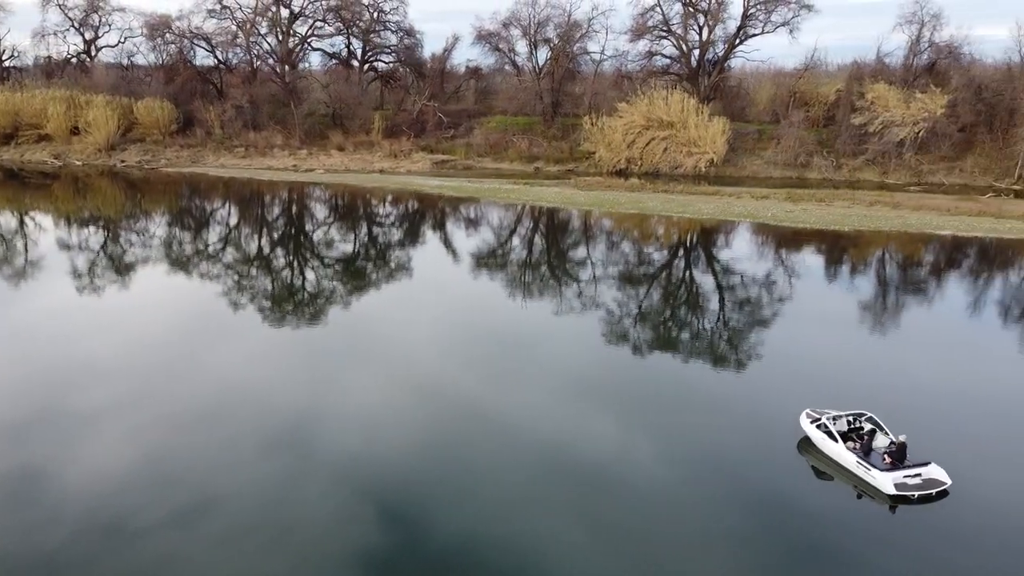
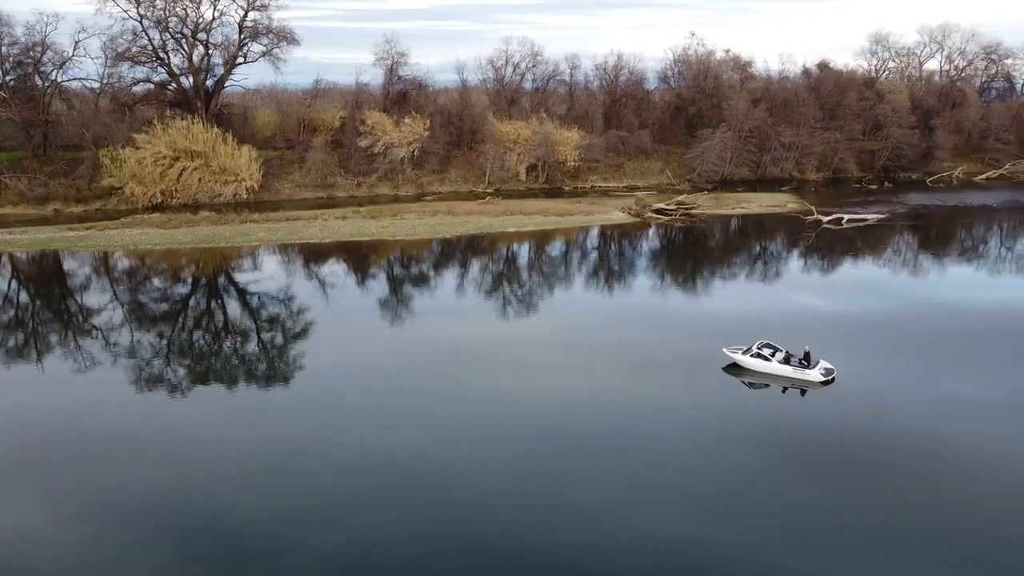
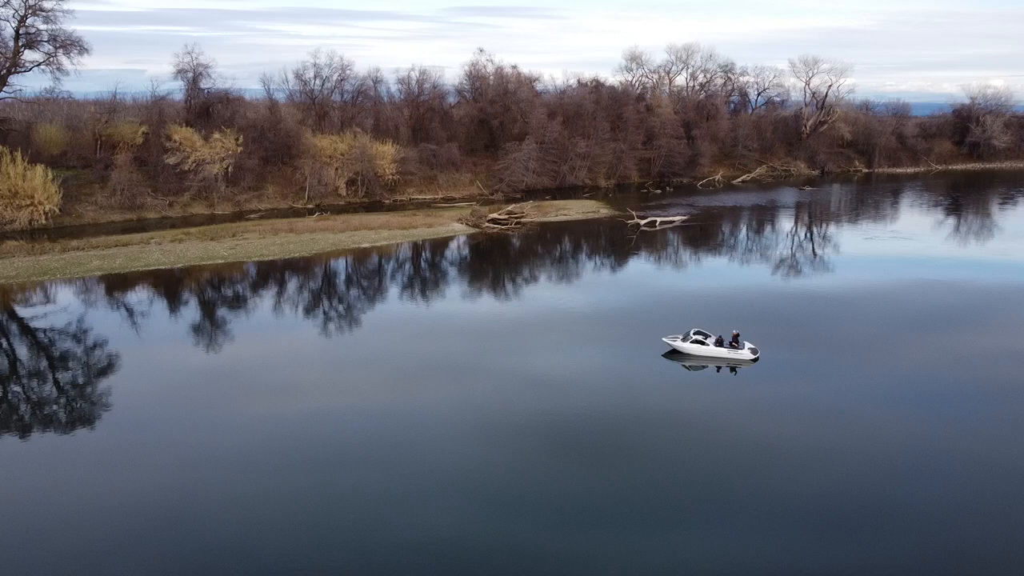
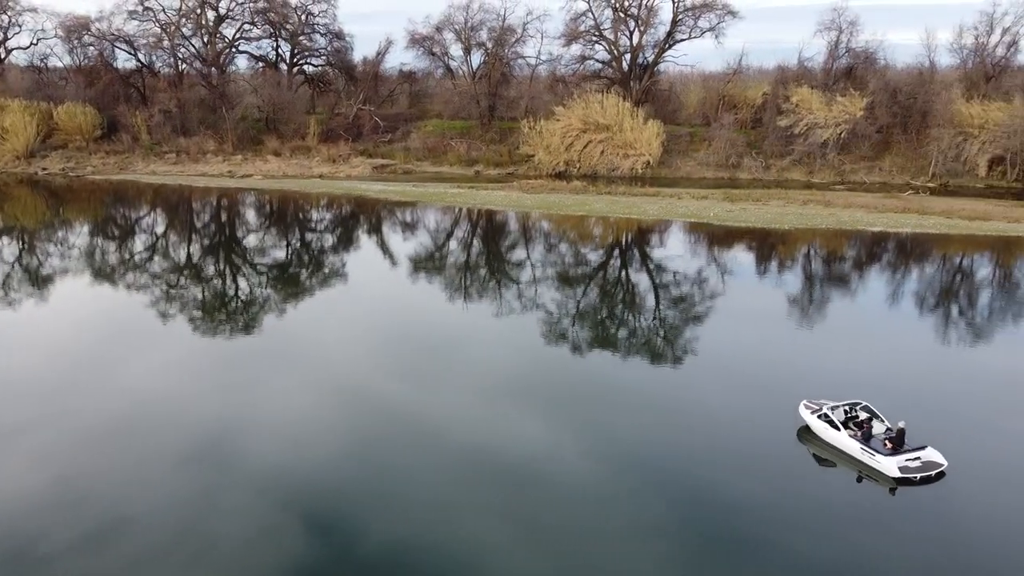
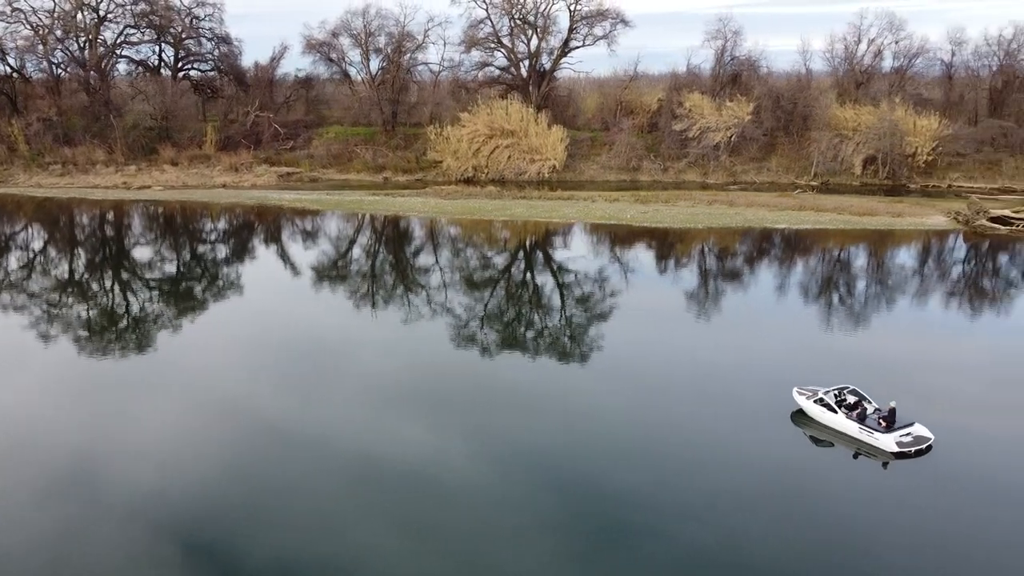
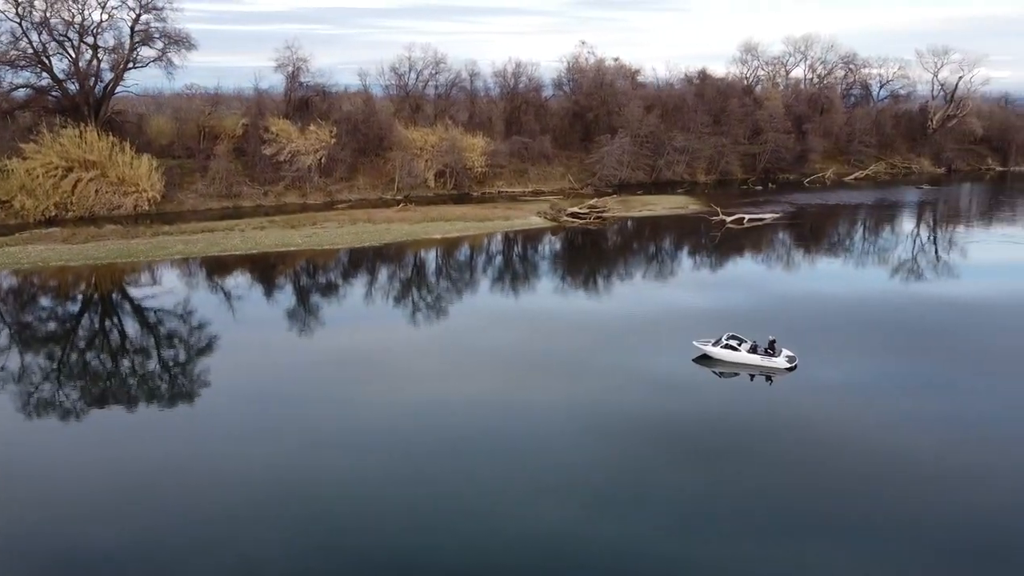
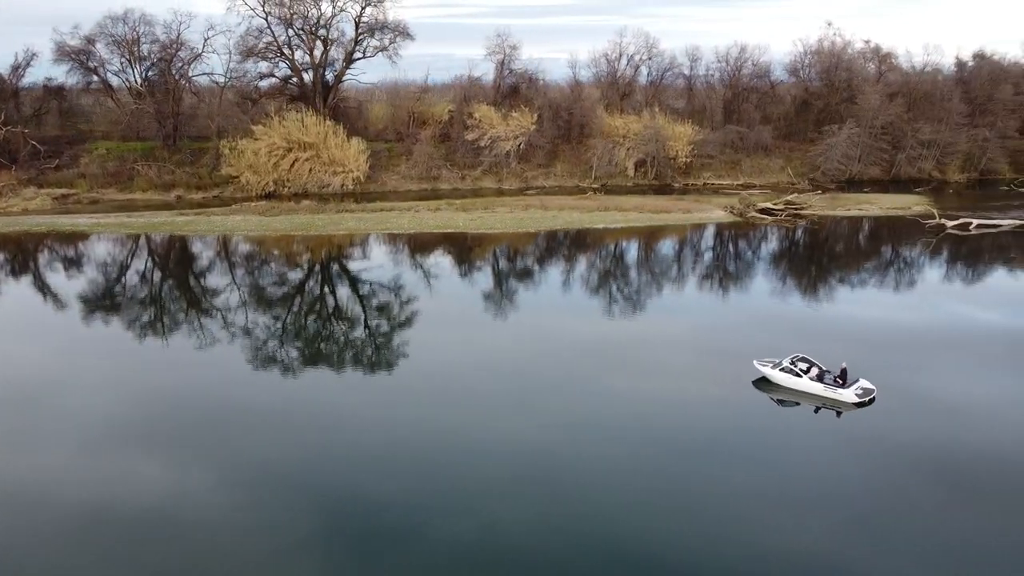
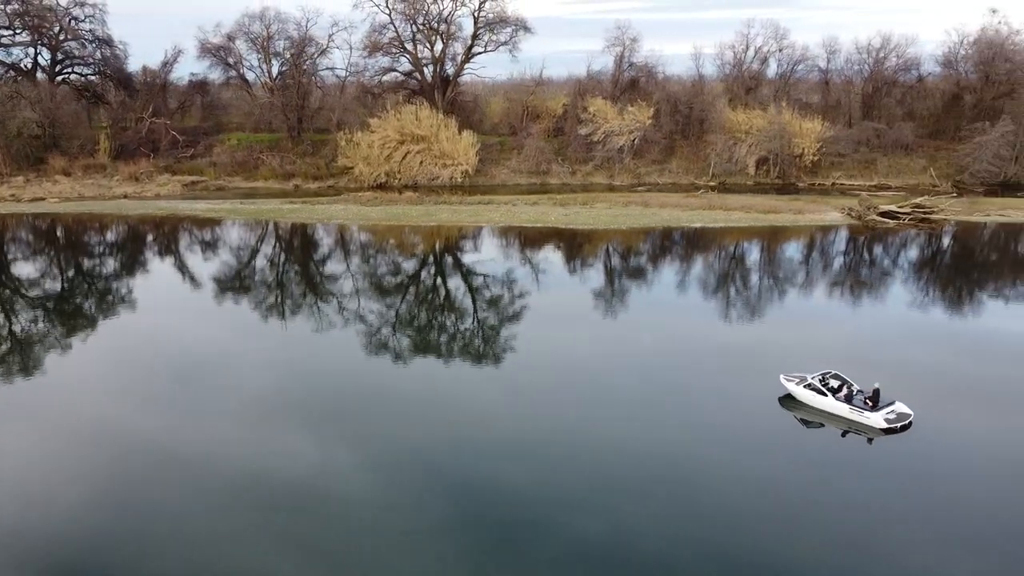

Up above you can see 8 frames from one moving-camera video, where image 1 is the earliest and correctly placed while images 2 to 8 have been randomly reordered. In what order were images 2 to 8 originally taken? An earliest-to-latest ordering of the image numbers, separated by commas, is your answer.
4, 5, 8, 7, 2, 6, 3
